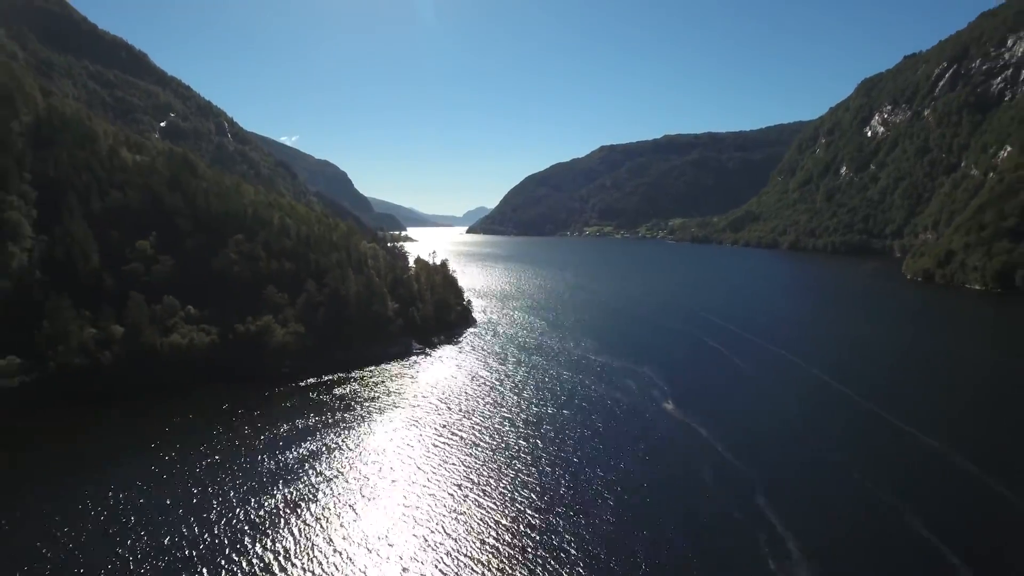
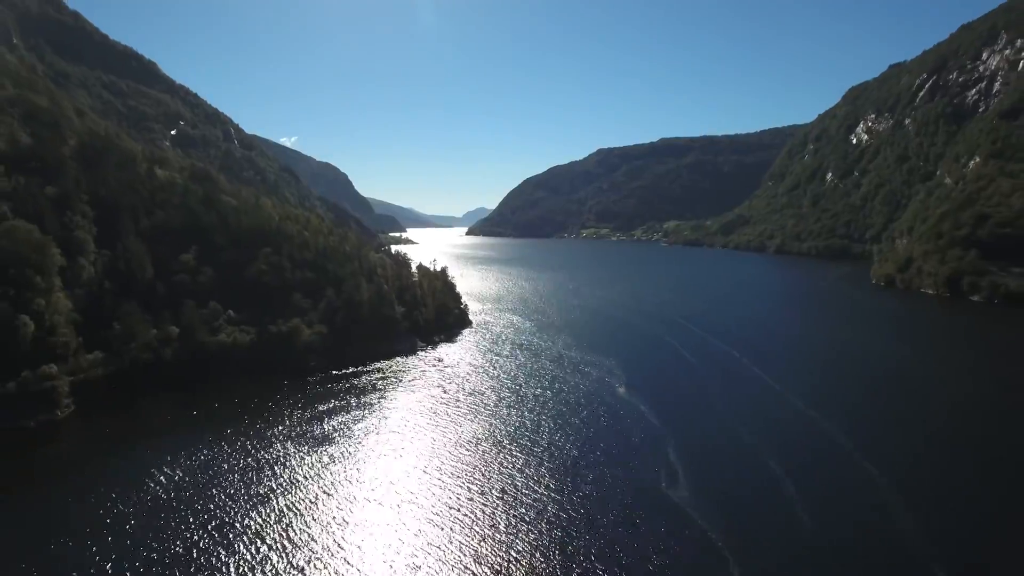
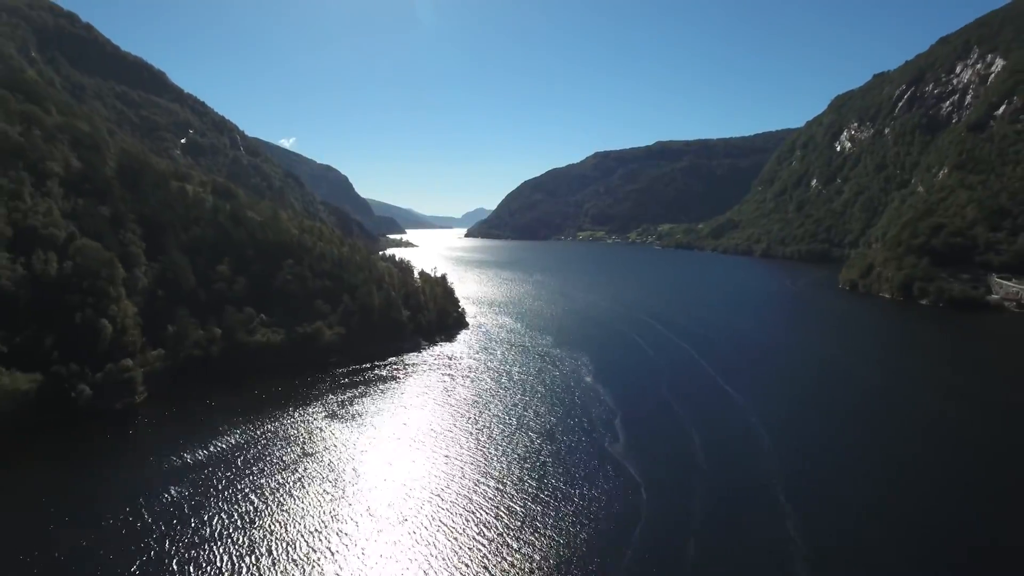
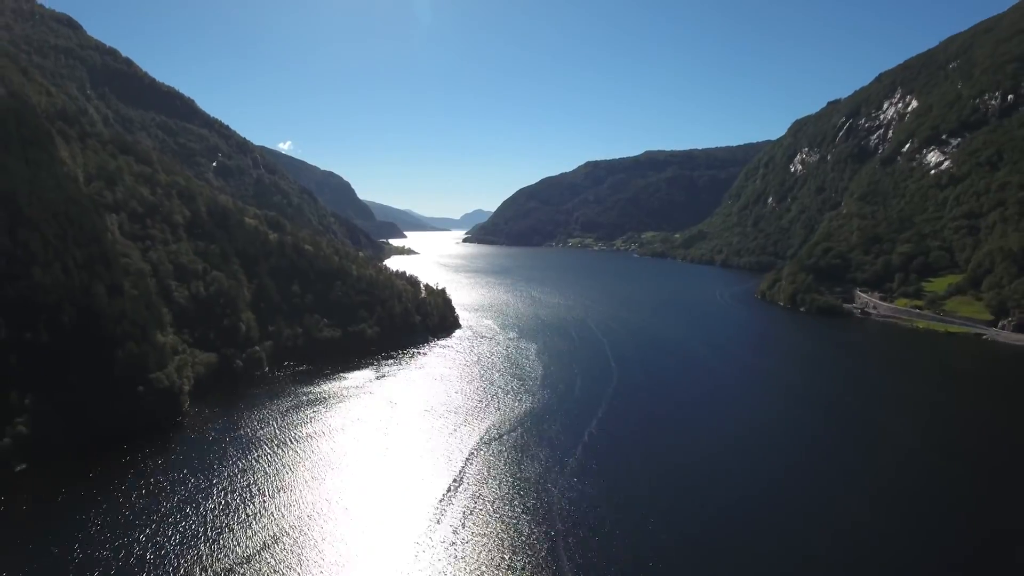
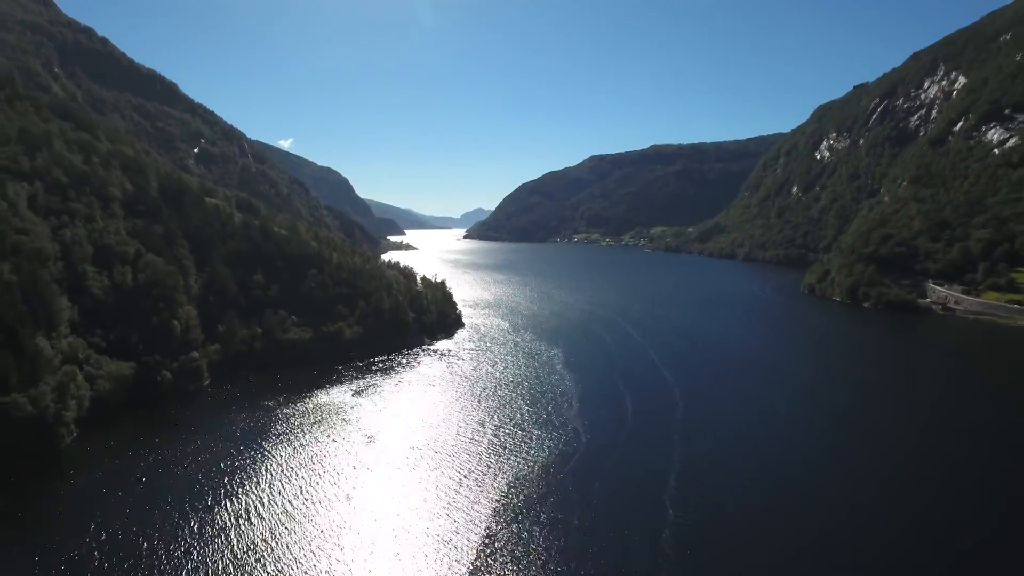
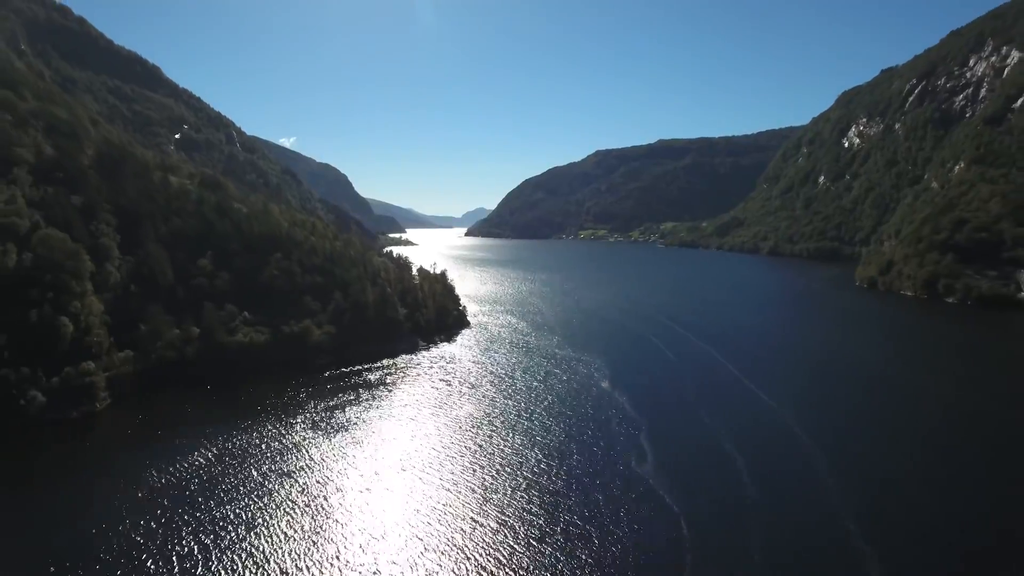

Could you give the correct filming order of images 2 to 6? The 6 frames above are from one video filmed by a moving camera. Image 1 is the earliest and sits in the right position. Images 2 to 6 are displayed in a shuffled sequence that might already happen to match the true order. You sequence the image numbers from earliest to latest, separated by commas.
2, 6, 3, 5, 4
